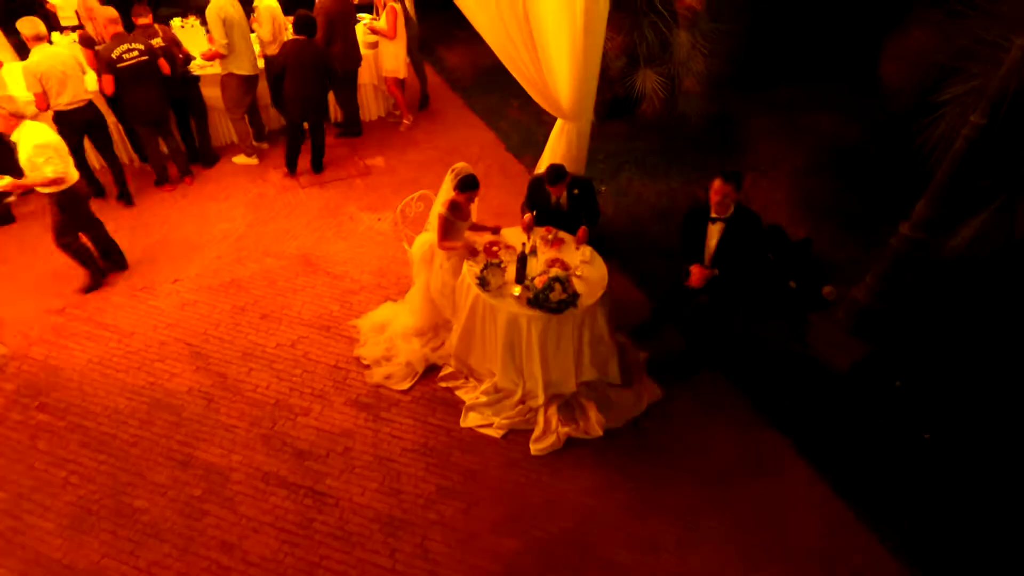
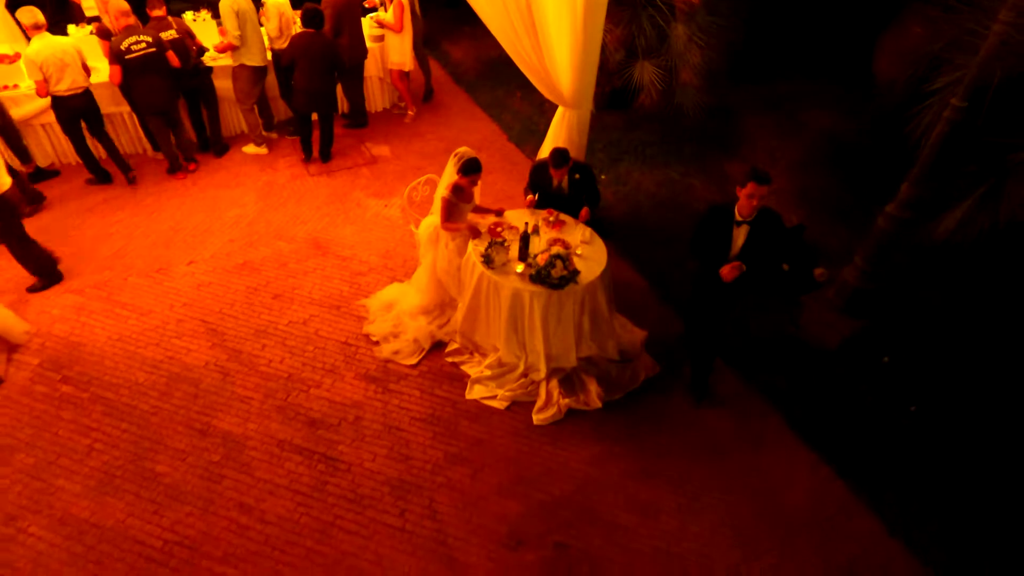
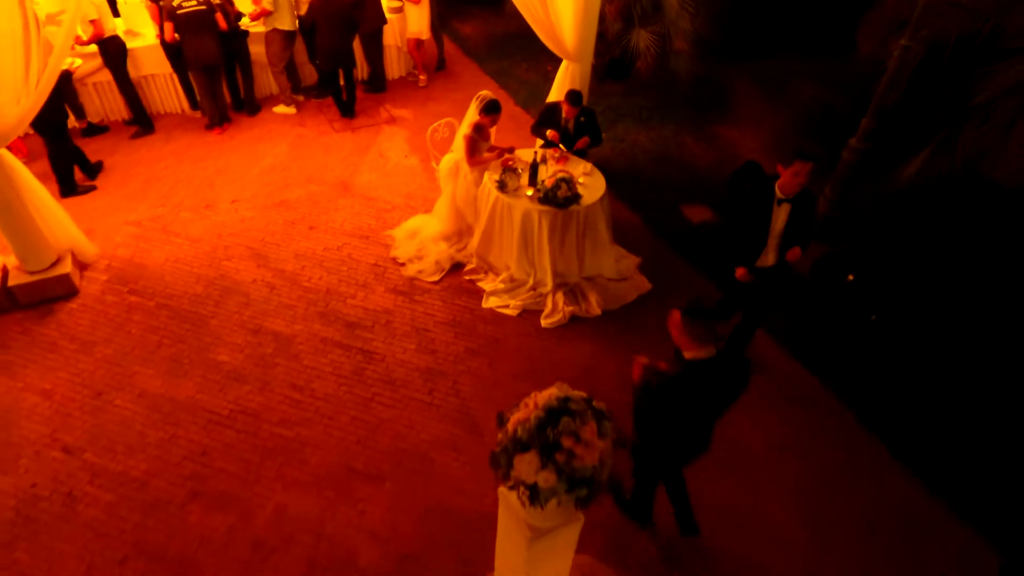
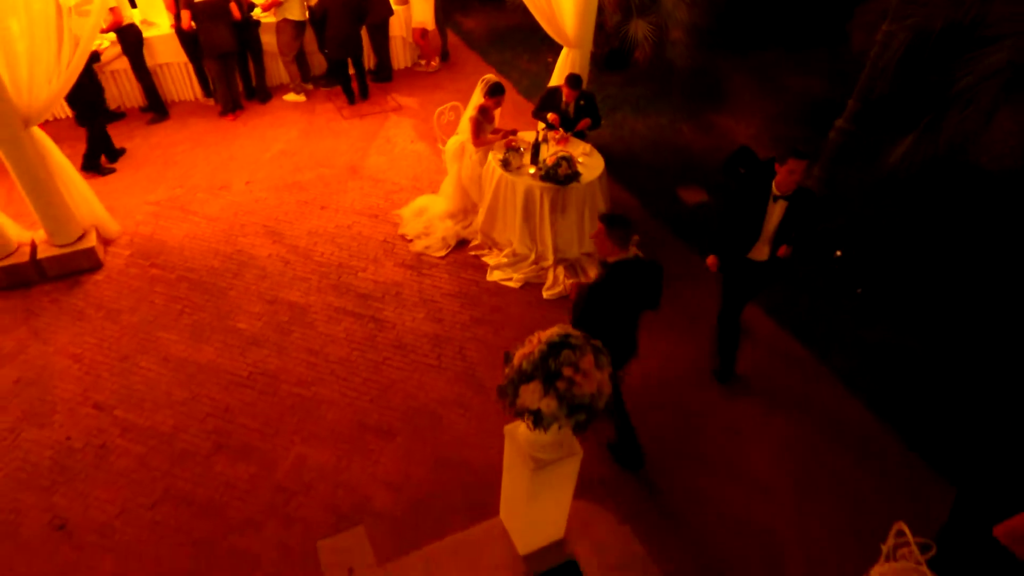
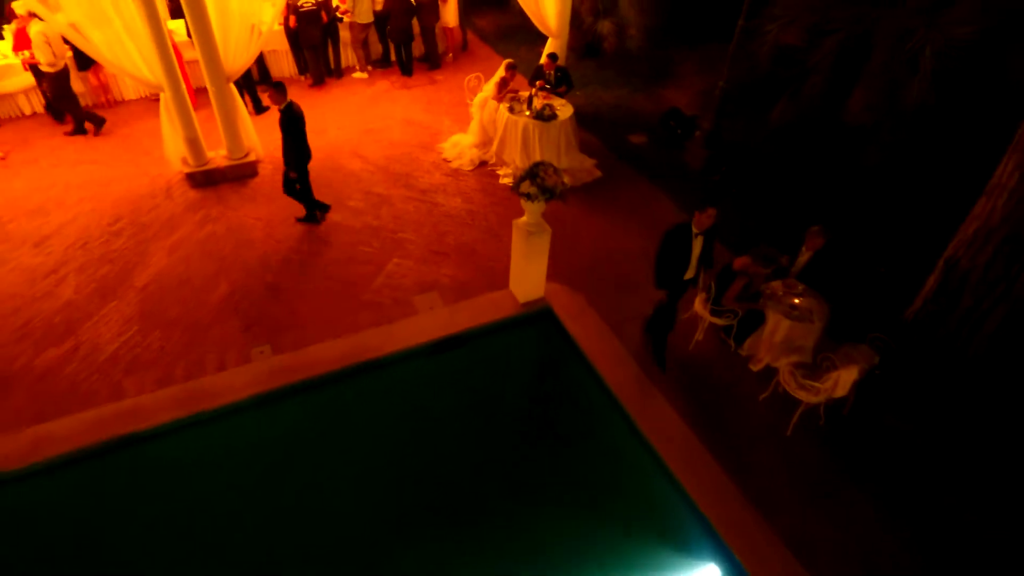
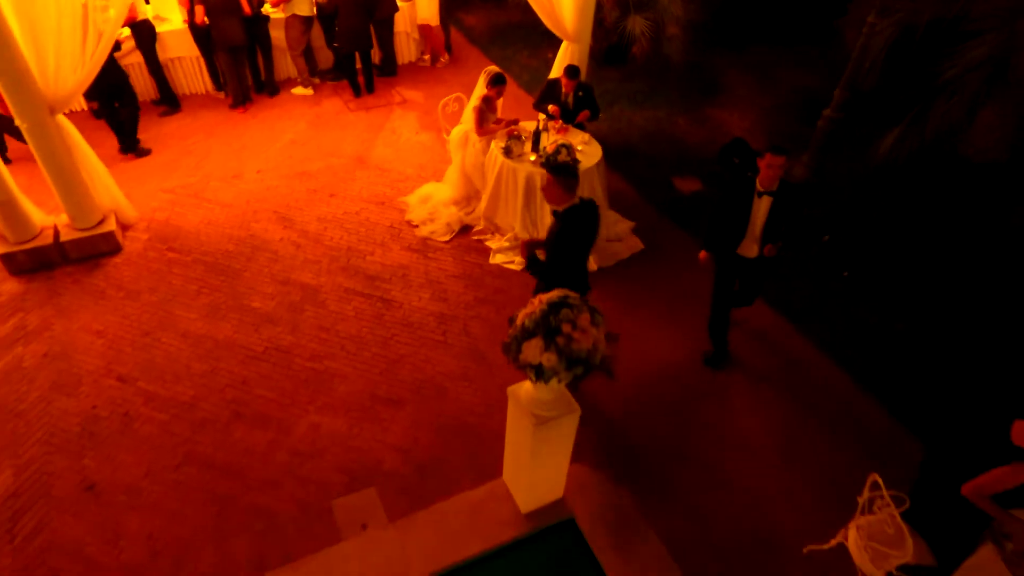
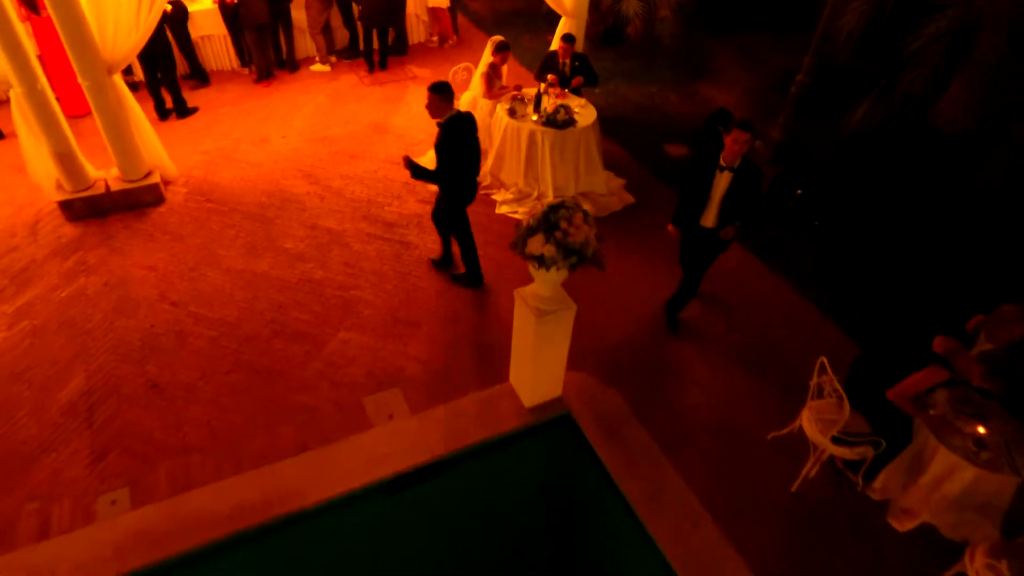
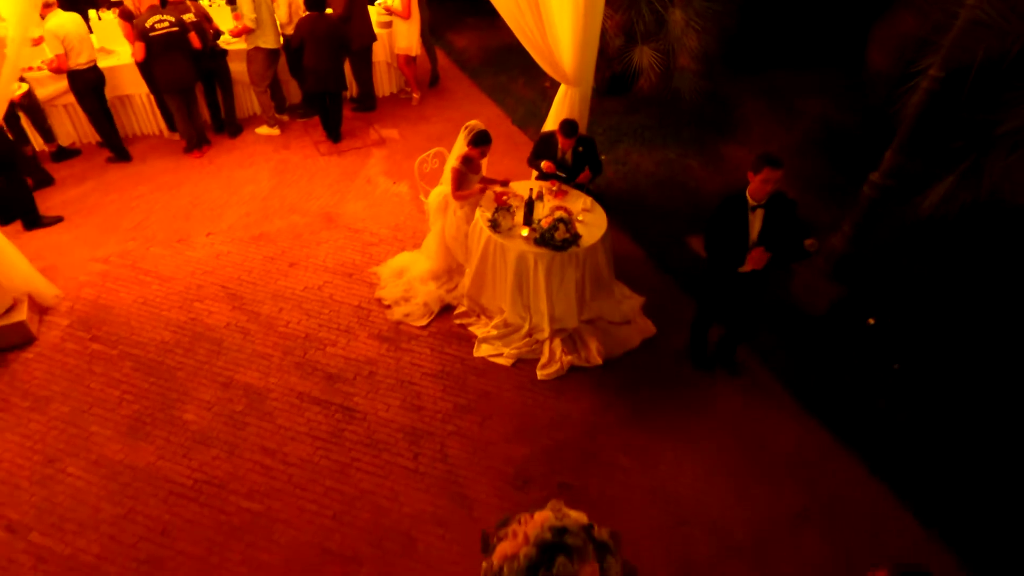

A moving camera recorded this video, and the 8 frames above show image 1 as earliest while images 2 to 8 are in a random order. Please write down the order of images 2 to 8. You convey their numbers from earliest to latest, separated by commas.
2, 8, 3, 4, 6, 7, 5
